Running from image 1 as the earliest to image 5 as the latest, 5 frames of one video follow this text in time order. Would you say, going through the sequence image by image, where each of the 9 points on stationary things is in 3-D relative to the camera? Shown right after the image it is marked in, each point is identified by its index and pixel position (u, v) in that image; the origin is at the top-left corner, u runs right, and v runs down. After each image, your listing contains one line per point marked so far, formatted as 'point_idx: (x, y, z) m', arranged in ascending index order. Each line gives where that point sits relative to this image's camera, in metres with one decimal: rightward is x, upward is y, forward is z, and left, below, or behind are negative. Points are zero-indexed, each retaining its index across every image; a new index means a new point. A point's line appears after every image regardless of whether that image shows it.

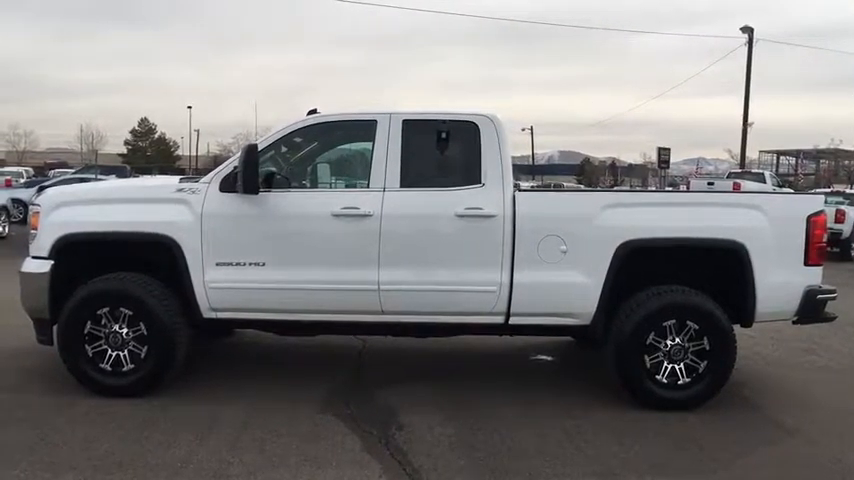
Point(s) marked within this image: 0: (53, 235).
0: (-2.6, 0.0, +5.5) m
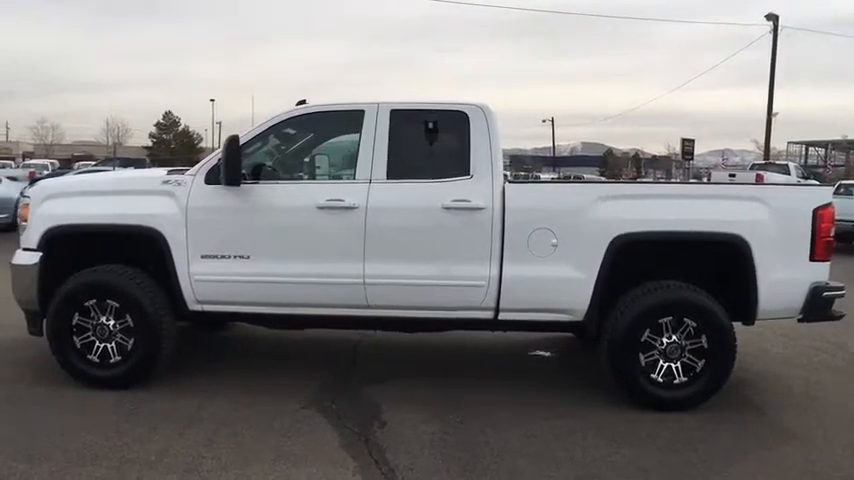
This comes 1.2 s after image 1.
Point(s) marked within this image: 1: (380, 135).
0: (-2.7, +0.1, +5.5) m
1: (-0.3, +0.7, +5.6) m
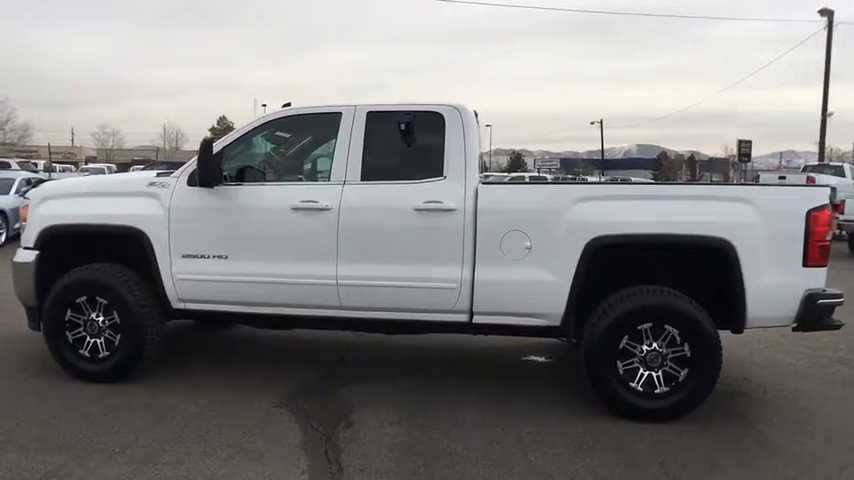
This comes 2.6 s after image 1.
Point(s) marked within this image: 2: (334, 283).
0: (-2.9, +0.1, +5.8) m
1: (-0.5, +0.7, +5.6) m
2: (-0.6, -0.3, +5.5) m
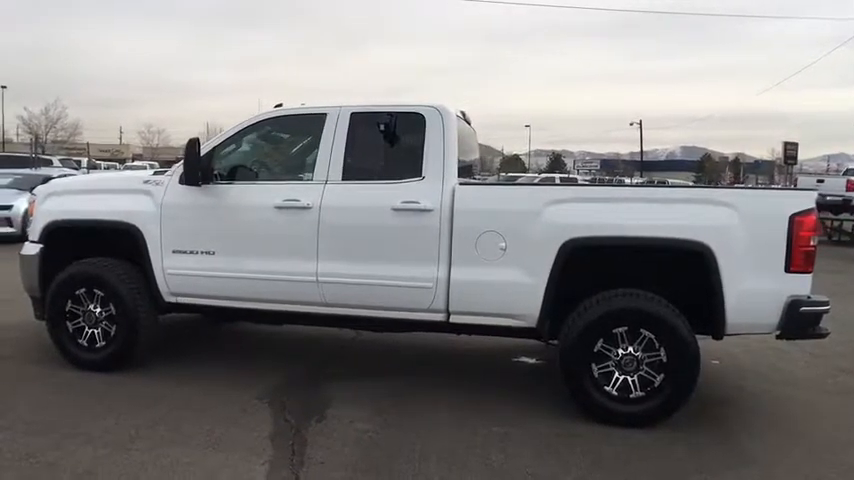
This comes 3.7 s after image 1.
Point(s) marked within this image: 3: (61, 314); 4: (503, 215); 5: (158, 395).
0: (-3.0, +0.1, +6.1) m
1: (-0.6, +0.7, +5.7) m
2: (-0.8, -0.3, +5.6) m
3: (-2.8, -0.6, +6.1) m
4: (+0.5, +0.2, +5.3) m
5: (-1.9, -1.1, +5.6) m
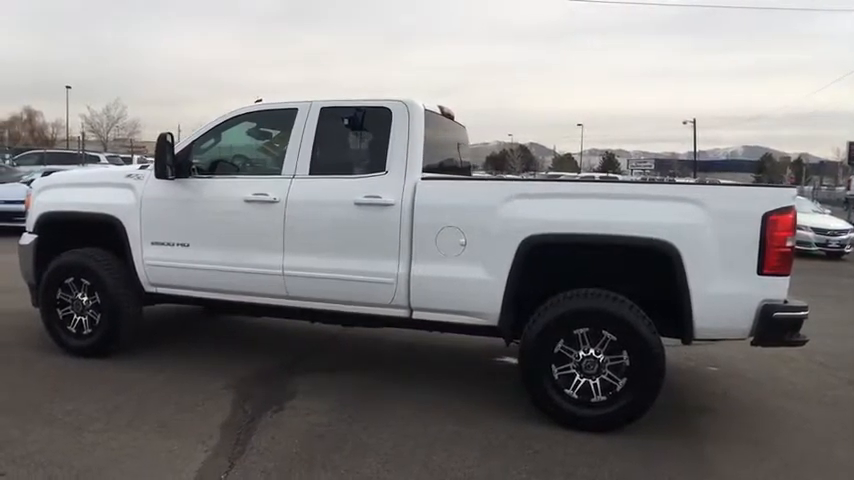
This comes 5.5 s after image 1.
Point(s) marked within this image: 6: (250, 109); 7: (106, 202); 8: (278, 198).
0: (-3.2, +0.2, +6.4) m
1: (-0.8, +0.8, +5.7) m
2: (-1.0, -0.2, +5.7) m
3: (-3.0, -0.5, +6.3) m
4: (+0.3, +0.2, +5.2) m
5: (-2.2, -1.0, +5.8) m
6: (-1.3, +1.0, +6.0) m
7: (-2.5, +0.3, +6.1) m
8: (-1.1, +0.3, +5.6) m
